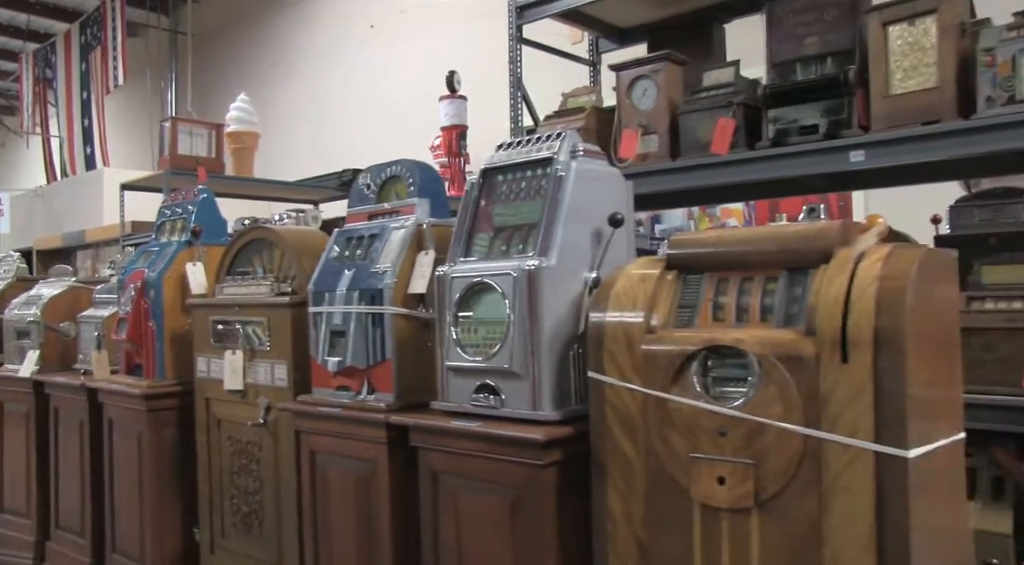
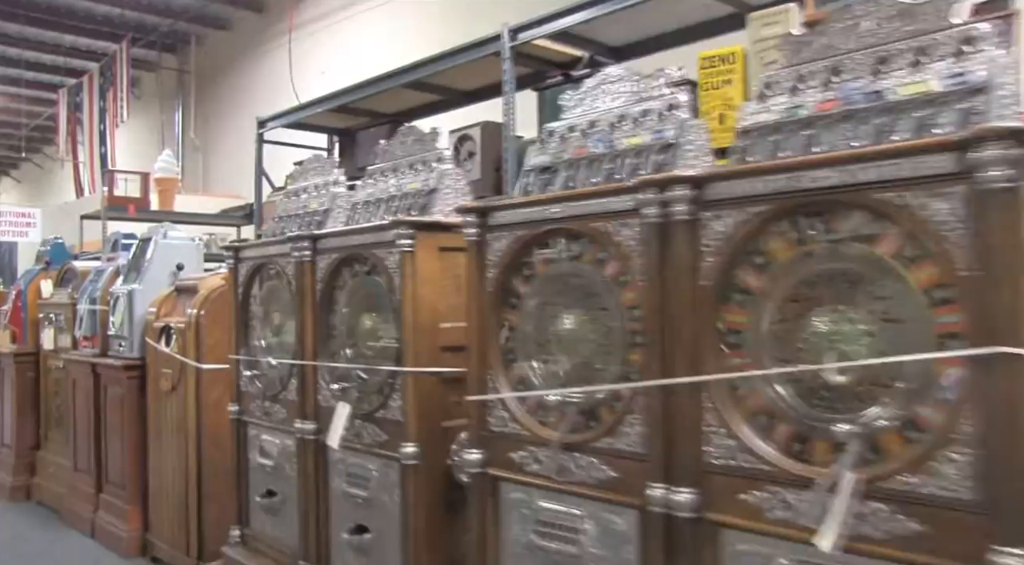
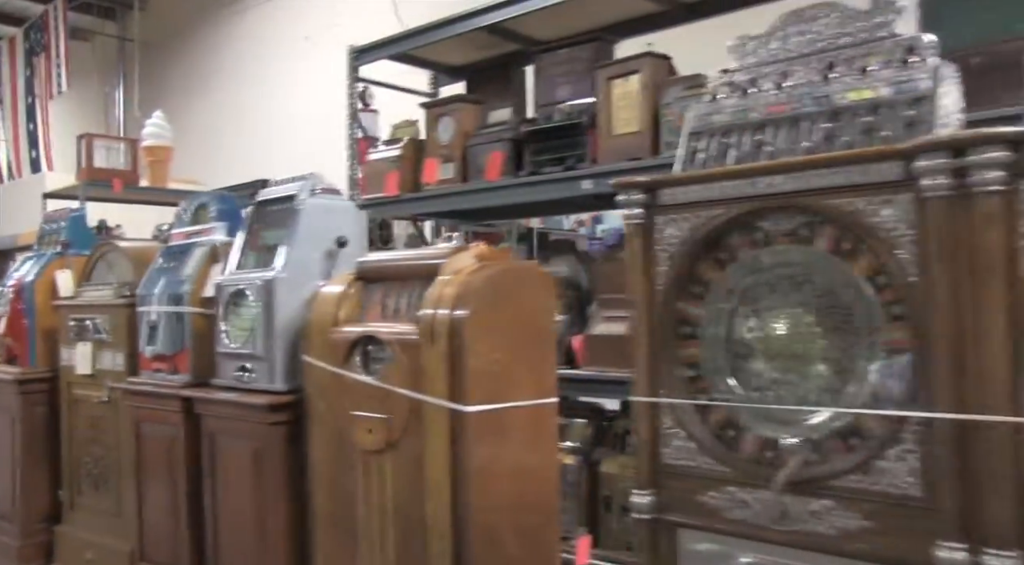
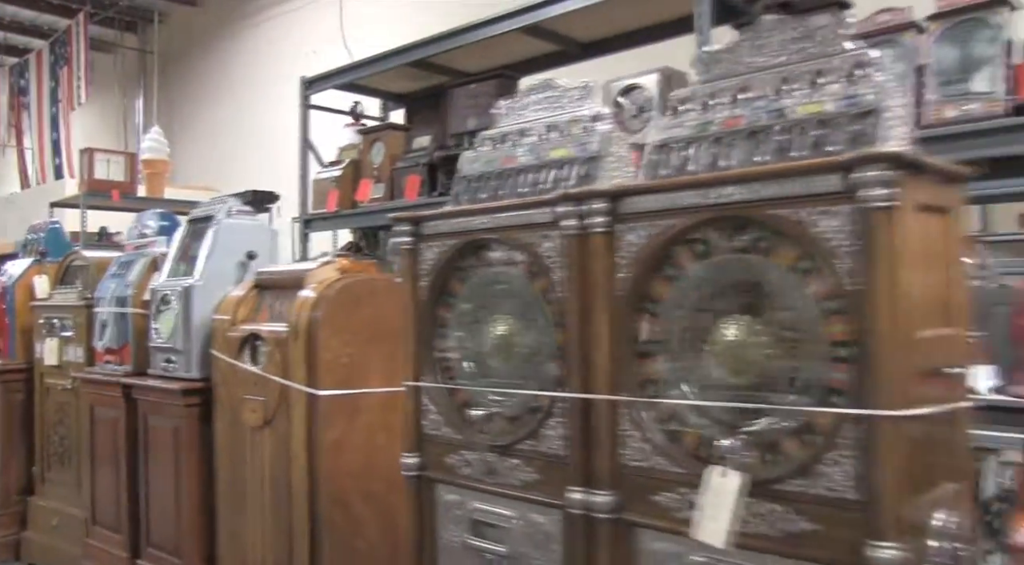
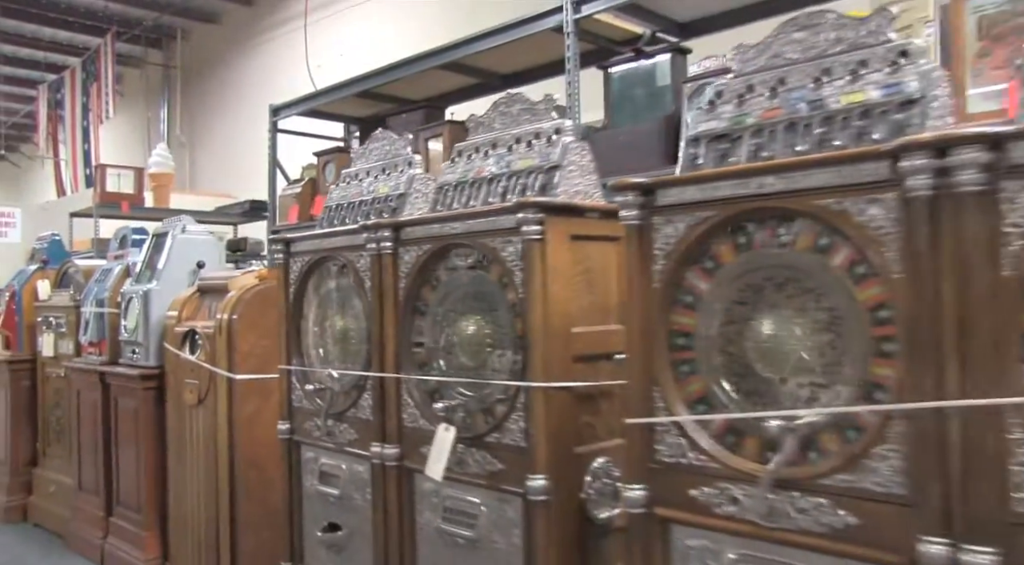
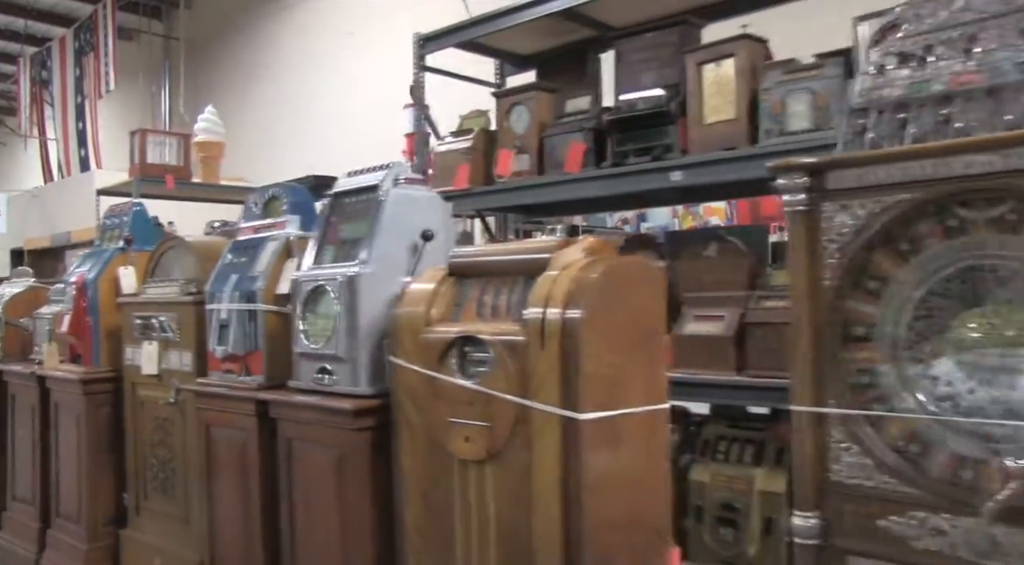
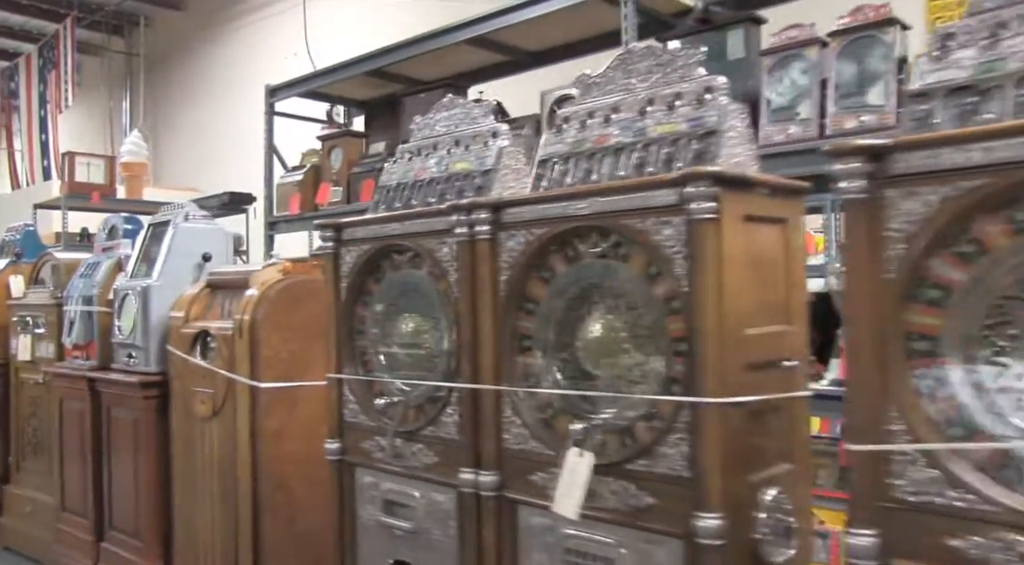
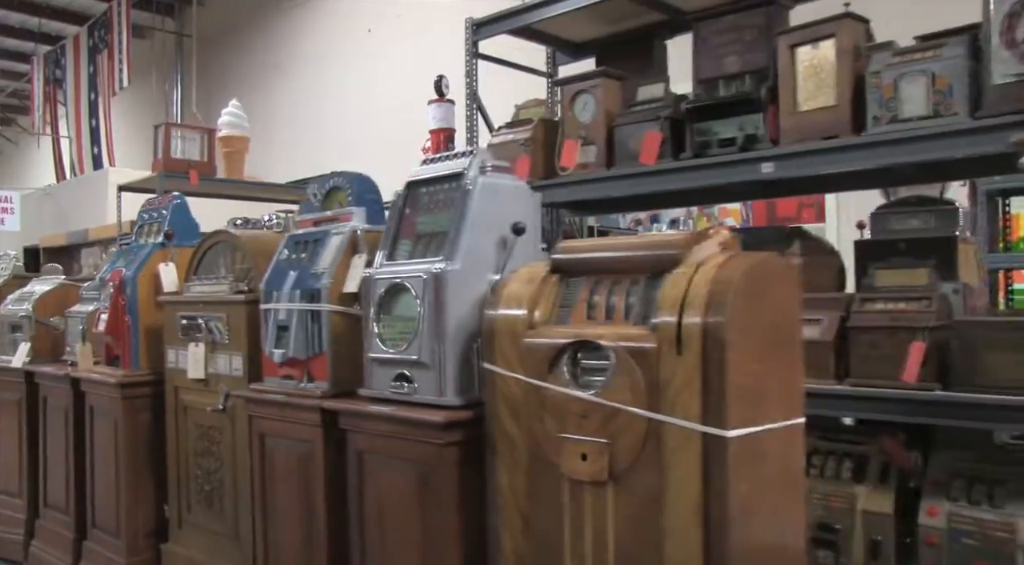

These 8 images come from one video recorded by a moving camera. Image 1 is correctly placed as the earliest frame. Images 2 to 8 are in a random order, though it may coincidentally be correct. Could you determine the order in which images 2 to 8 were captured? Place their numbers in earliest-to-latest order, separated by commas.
8, 6, 3, 4, 7, 5, 2
